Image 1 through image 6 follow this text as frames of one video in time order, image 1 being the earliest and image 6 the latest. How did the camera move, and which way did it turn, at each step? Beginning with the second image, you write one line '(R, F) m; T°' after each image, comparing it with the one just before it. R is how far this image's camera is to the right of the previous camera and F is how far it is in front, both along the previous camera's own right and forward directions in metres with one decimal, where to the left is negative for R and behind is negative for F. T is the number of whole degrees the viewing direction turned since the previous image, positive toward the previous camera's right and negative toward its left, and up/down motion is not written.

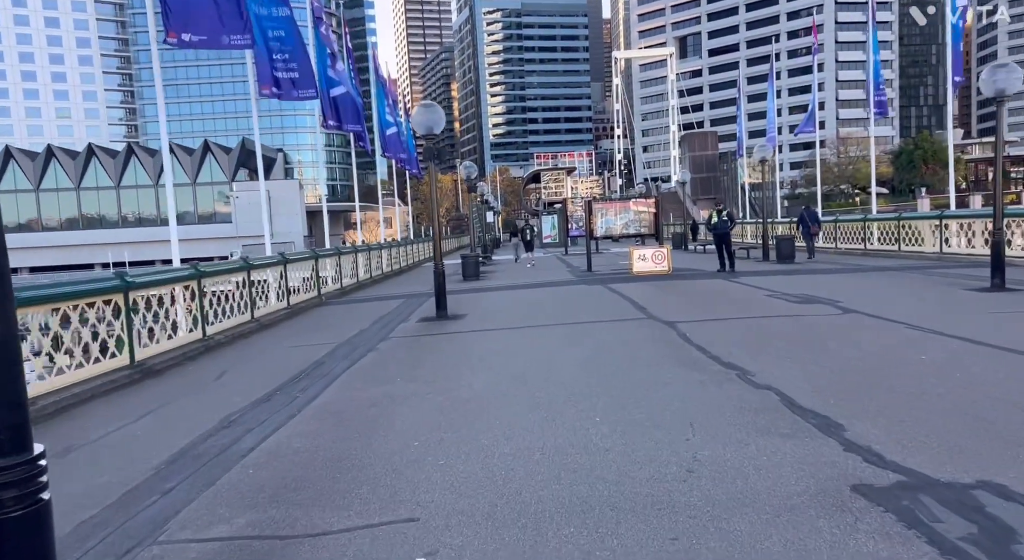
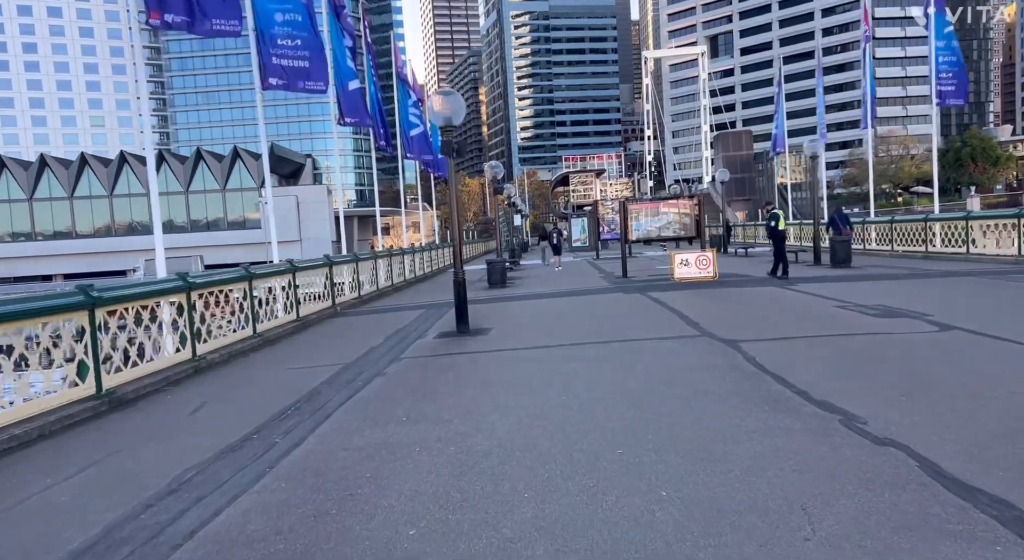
(0.0, +1.6) m; -2°
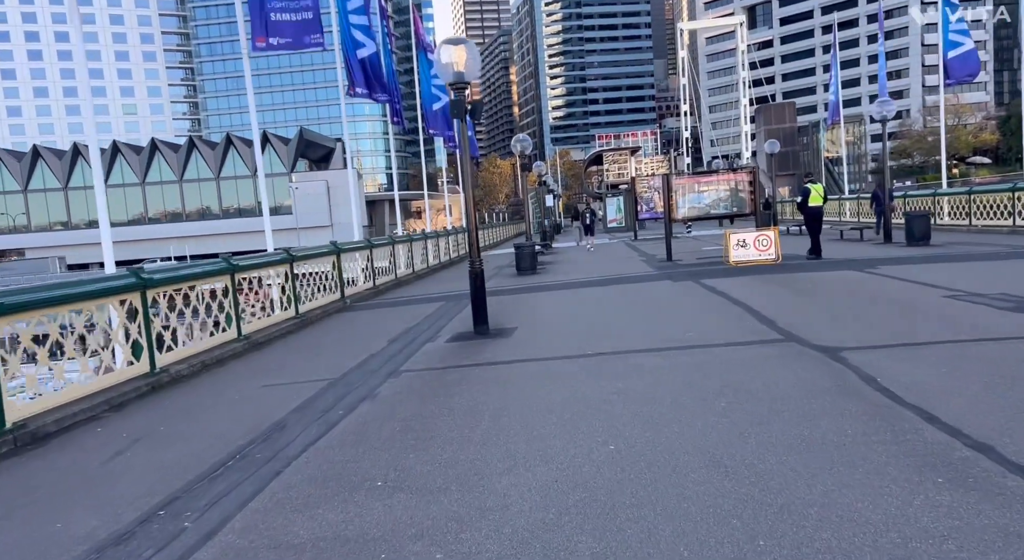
(+0.1, +2.2) m; -3°
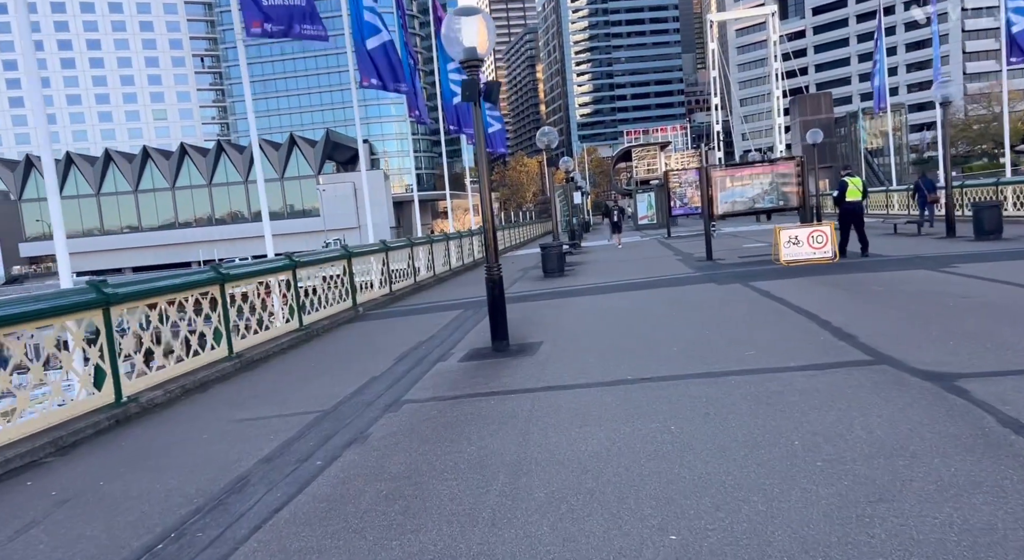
(+0.1, +1.4) m; -2°
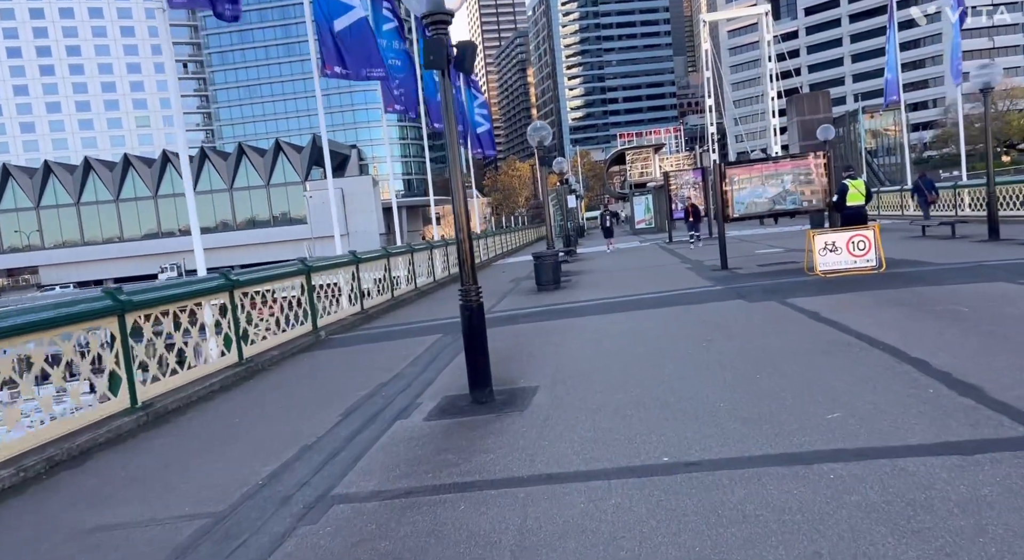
(+0.1, +2.2) m; 0°
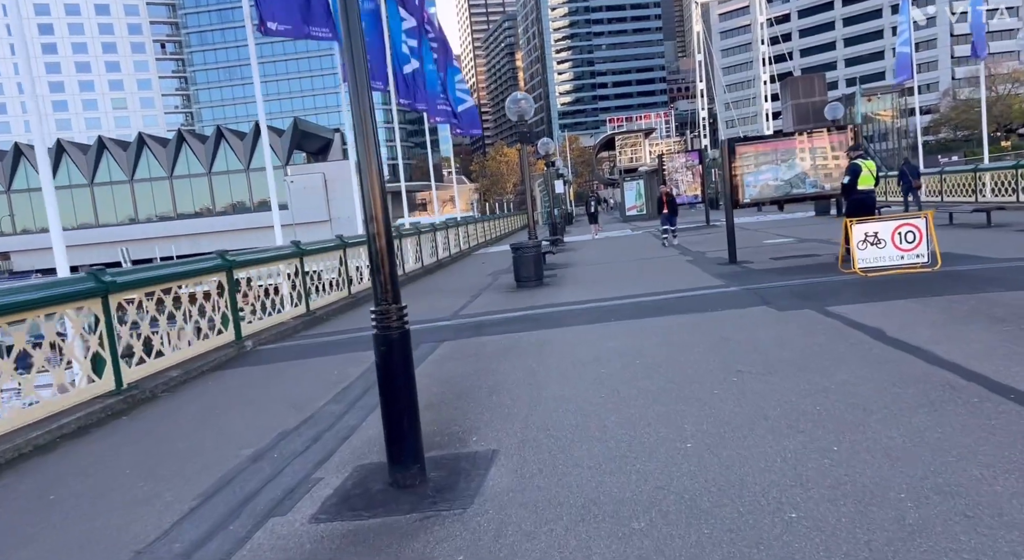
(+0.3, +2.4) m; +1°
